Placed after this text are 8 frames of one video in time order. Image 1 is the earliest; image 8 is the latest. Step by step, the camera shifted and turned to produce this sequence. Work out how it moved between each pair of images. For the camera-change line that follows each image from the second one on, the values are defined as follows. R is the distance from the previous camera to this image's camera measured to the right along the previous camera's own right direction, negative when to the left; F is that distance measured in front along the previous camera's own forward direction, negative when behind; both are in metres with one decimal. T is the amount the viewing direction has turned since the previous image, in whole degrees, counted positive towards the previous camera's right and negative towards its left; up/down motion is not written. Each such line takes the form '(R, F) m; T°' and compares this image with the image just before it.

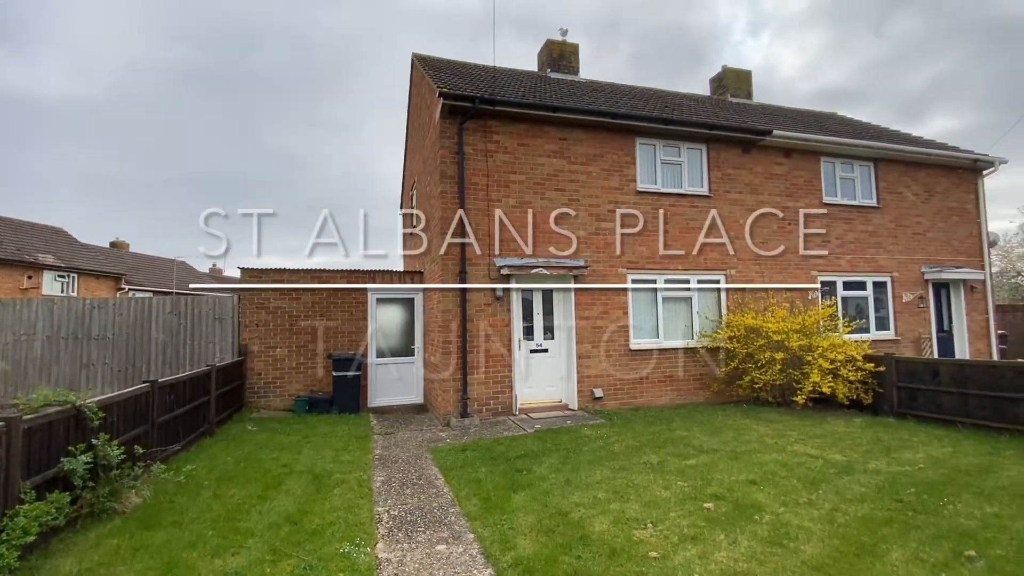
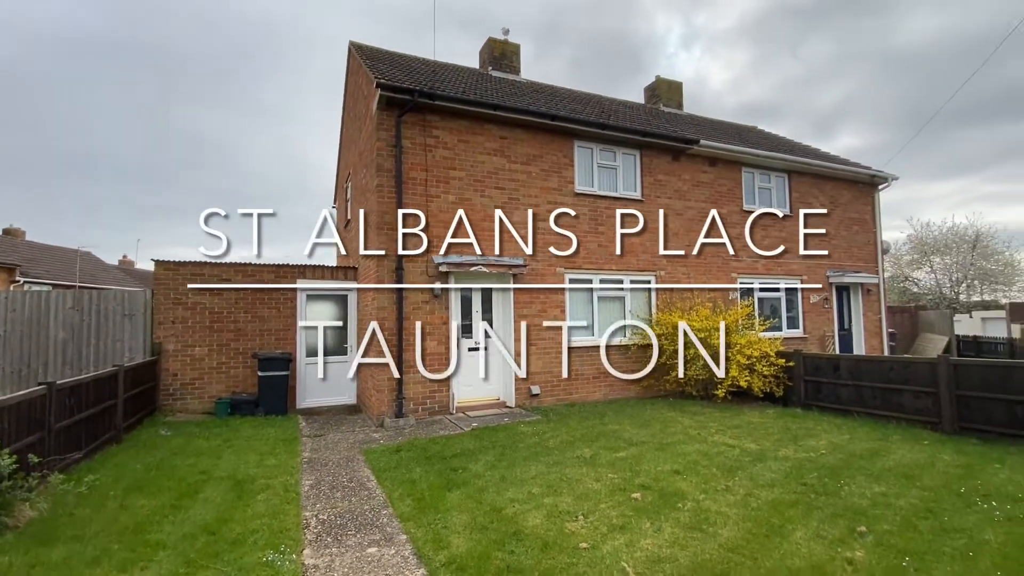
(0.0, 0.0) m; +7°
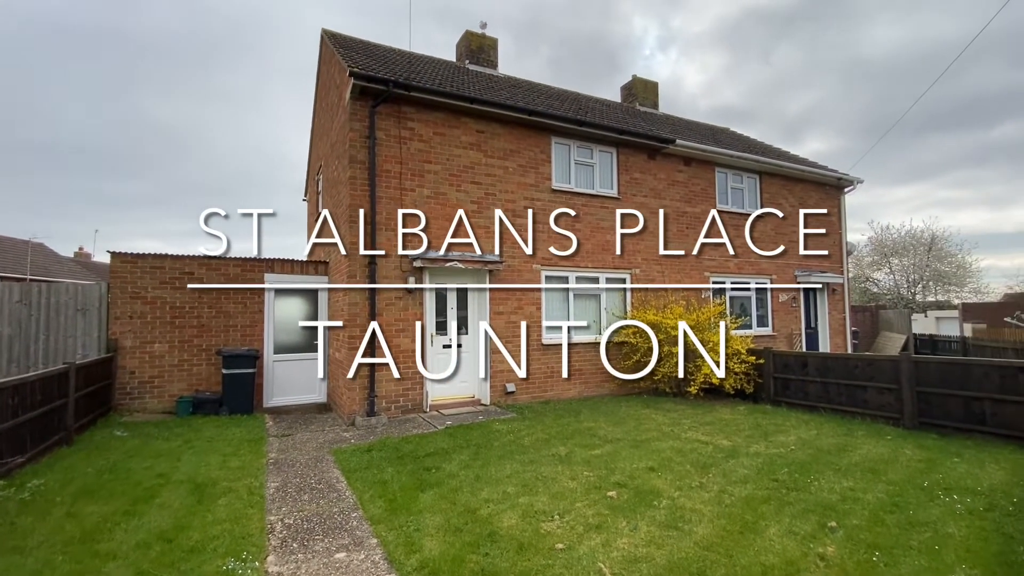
(0.0, +0.1) m; +3°
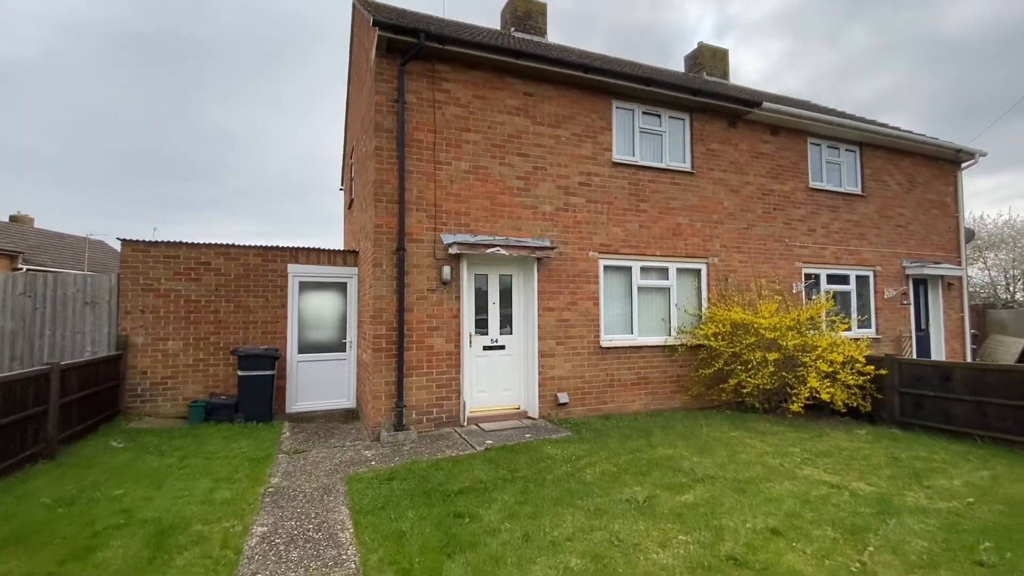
(-0.1, +1.5) m; -5°
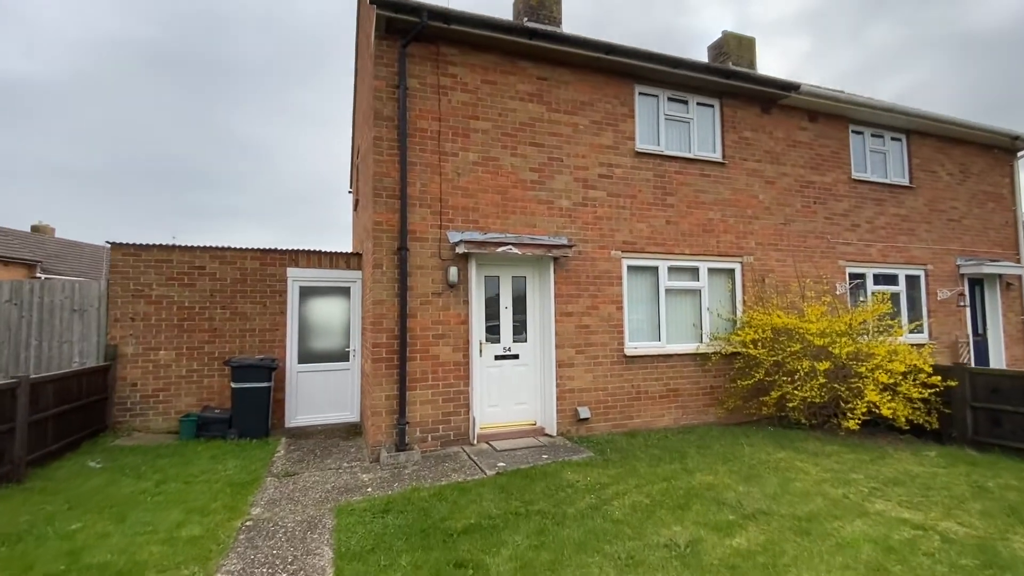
(0.0, +0.7) m; -2°
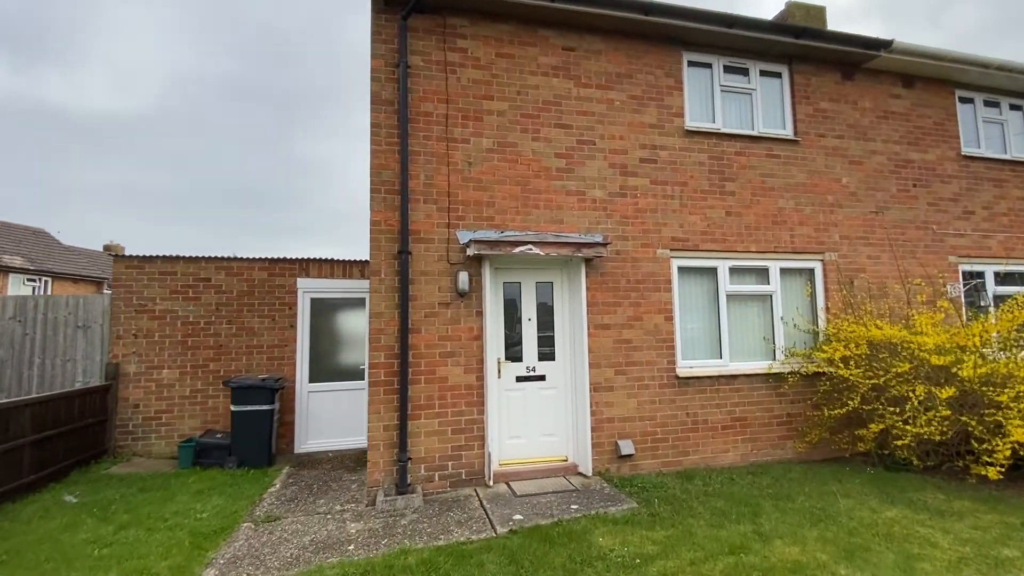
(+0.3, +1.1) m; -6°
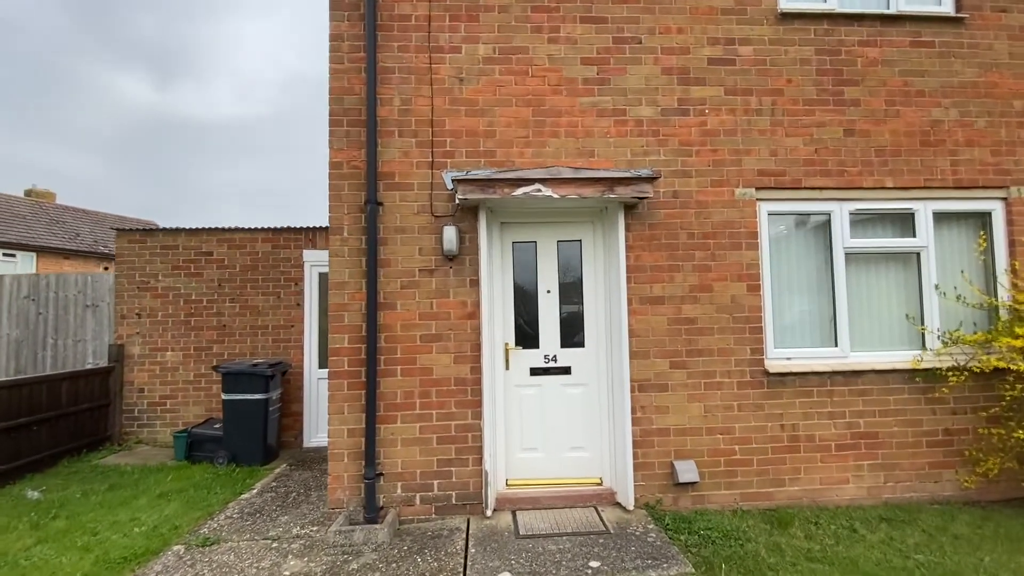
(+0.7, +1.5) m; -10°
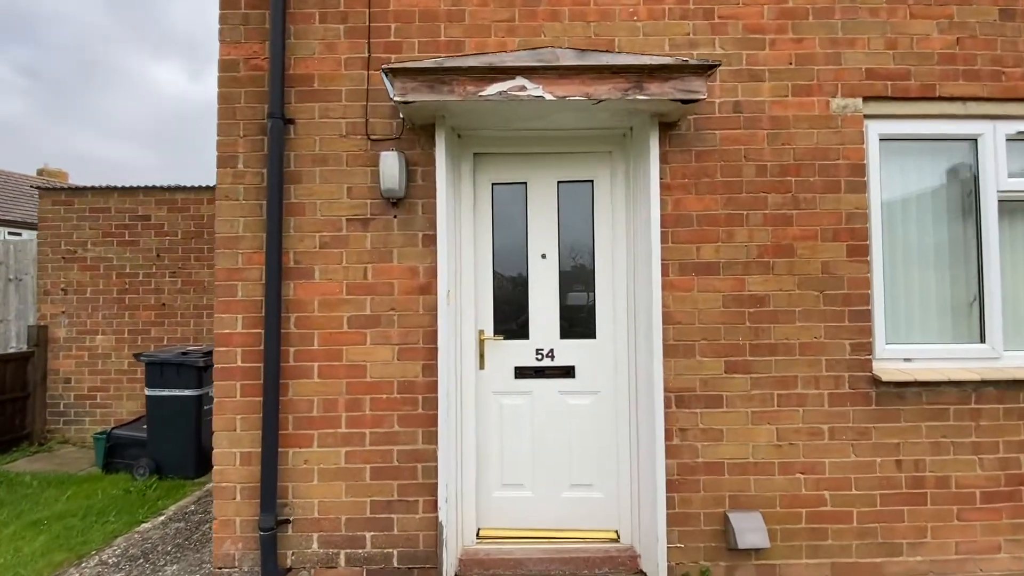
(+0.3, +1.3) m; -3°
